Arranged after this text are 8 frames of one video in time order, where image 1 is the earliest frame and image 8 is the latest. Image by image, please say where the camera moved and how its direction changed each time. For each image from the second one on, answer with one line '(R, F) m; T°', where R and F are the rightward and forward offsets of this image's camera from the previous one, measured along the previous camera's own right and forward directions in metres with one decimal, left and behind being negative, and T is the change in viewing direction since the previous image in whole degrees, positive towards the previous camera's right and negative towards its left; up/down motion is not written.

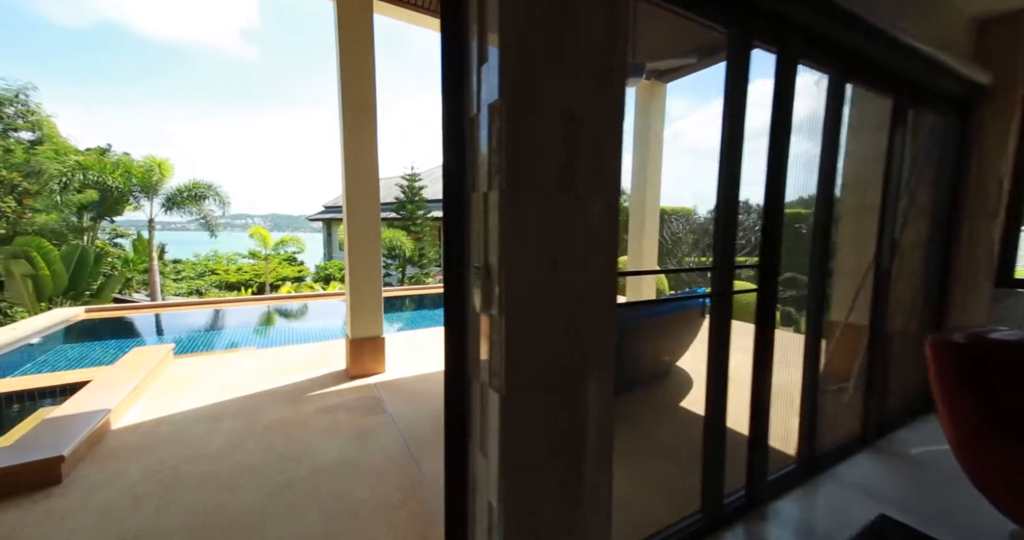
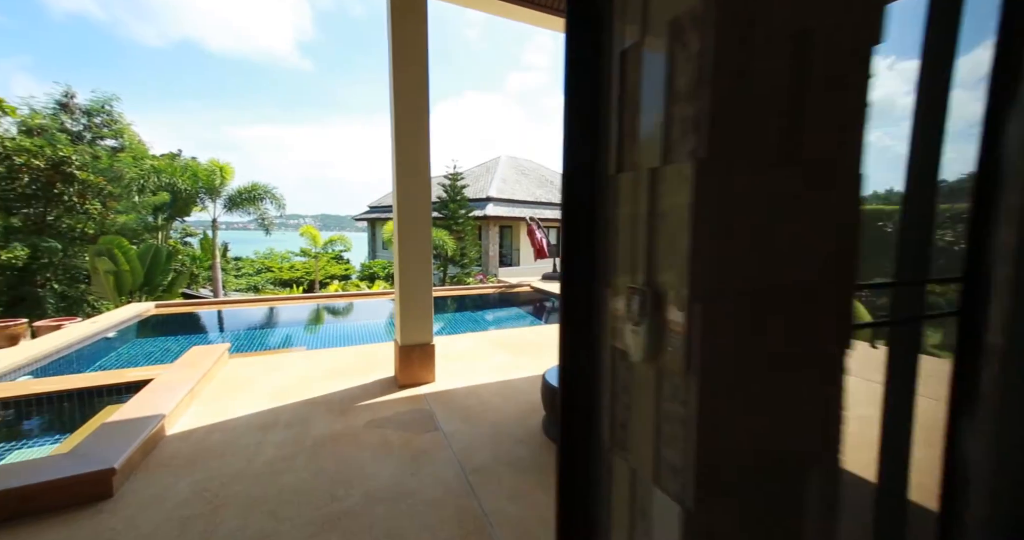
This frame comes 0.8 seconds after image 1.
(-0.1, +0.3) m; -6°
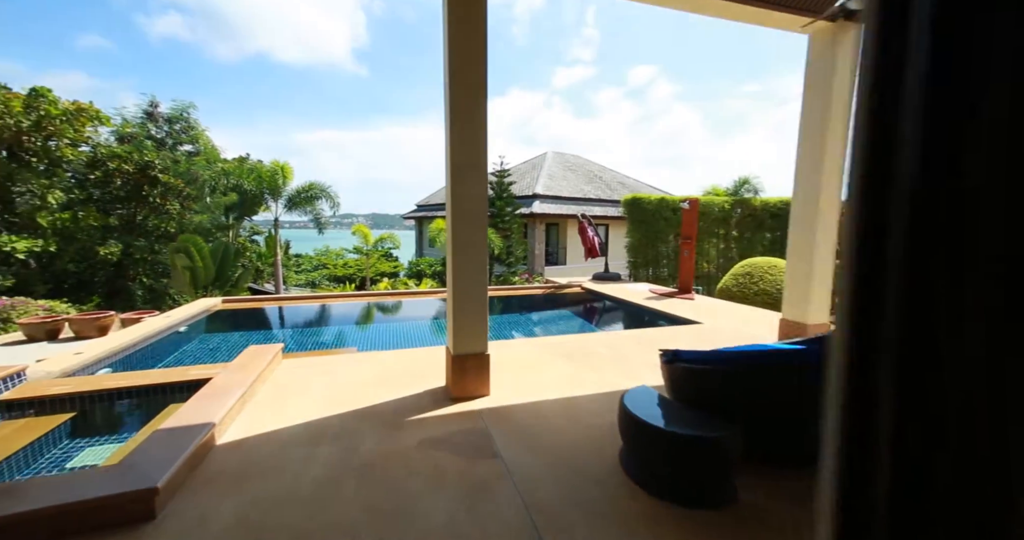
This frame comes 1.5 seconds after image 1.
(-0.1, +0.3) m; -6°
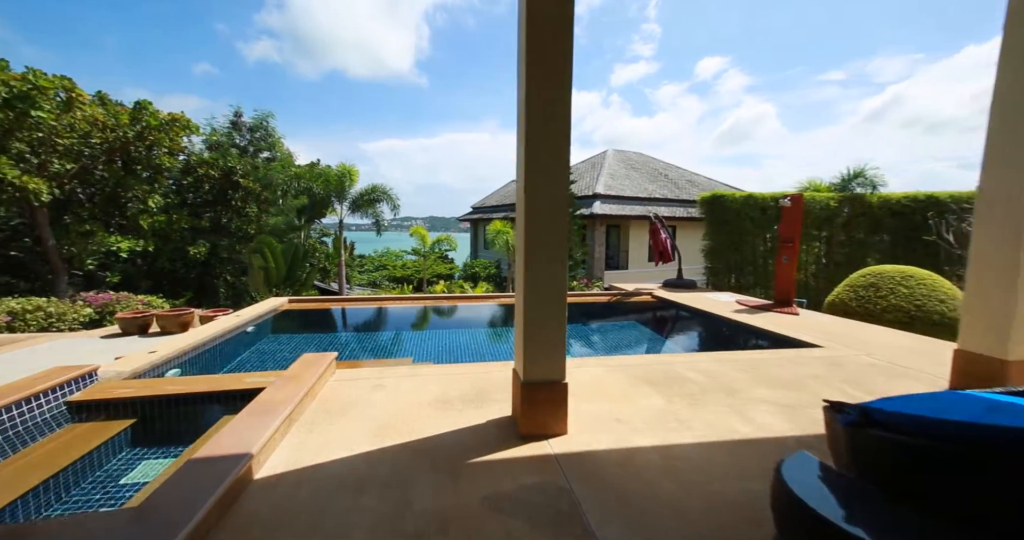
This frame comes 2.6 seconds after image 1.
(-0.2, +0.5) m; -8°
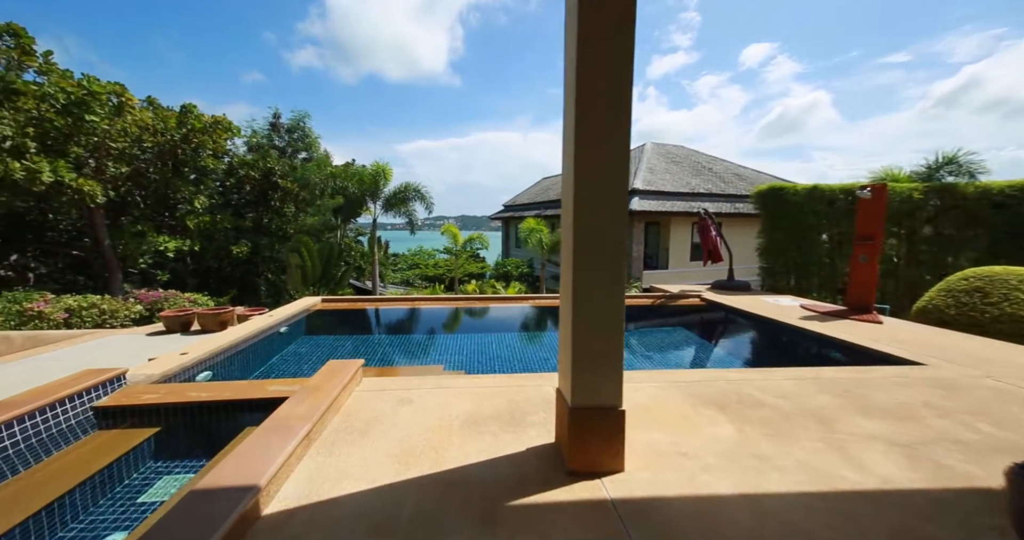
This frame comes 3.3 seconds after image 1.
(-0.1, +0.4) m; -4°
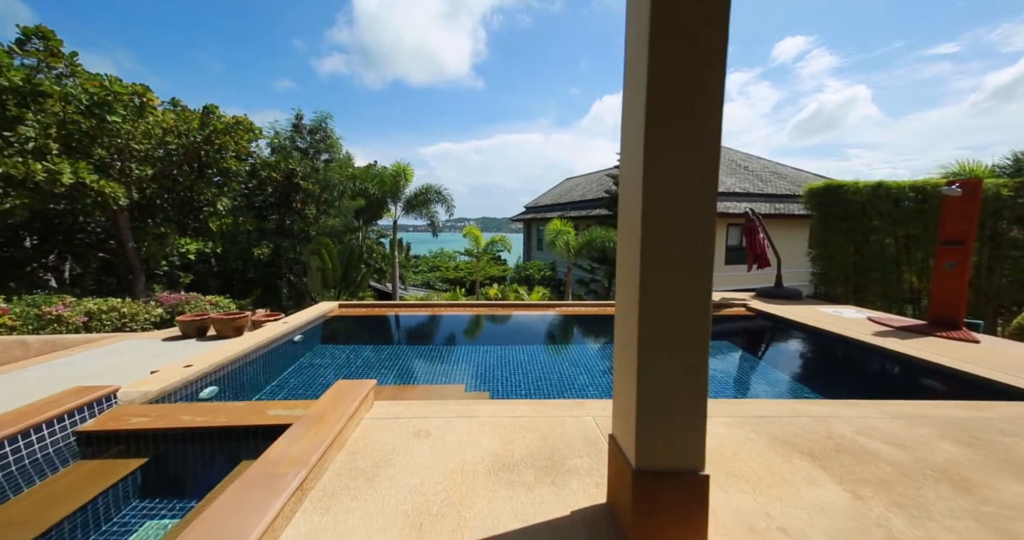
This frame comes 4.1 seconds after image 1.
(-0.1, +0.5) m; -3°
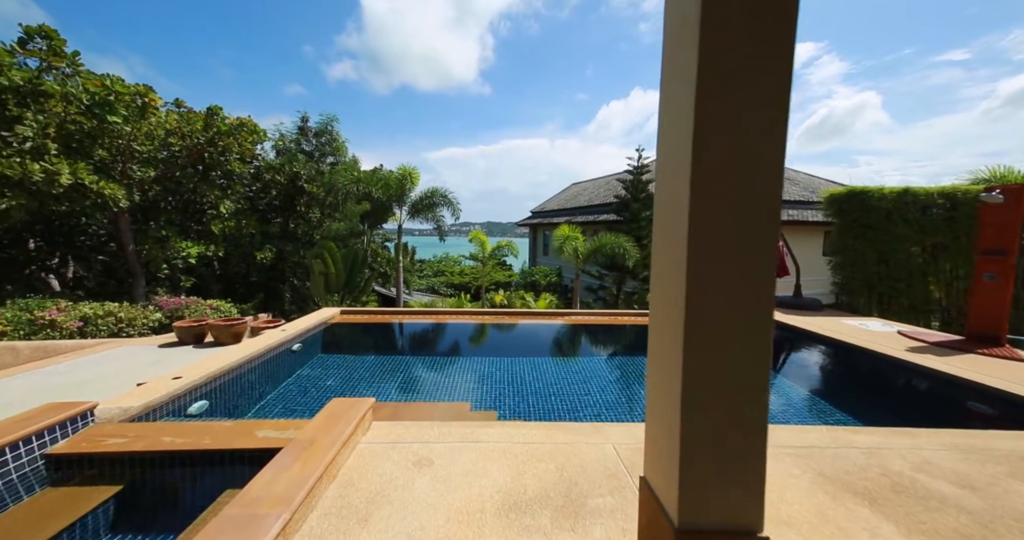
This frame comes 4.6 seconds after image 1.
(0.0, +0.3) m; -1°
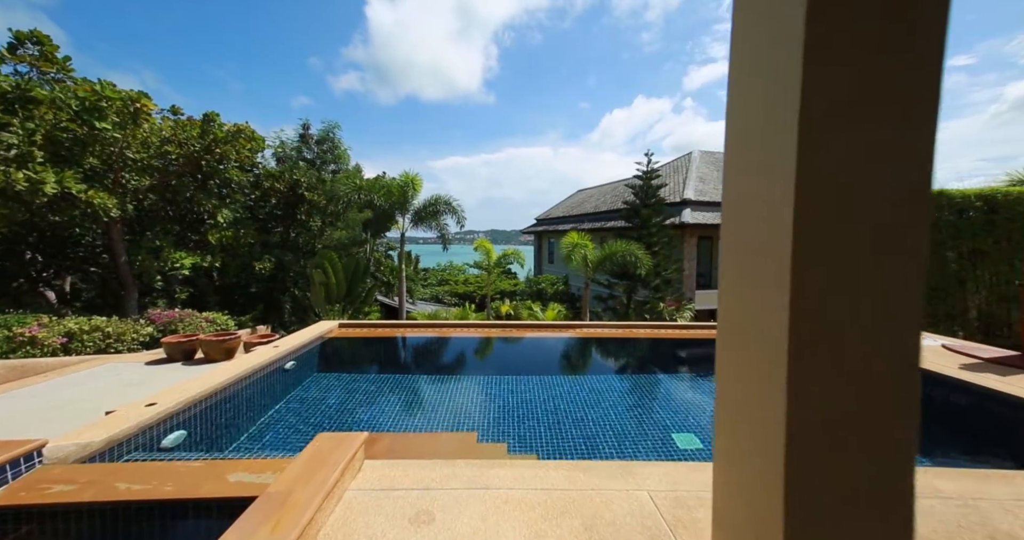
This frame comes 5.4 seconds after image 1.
(-0.1, +0.4) m; -1°
